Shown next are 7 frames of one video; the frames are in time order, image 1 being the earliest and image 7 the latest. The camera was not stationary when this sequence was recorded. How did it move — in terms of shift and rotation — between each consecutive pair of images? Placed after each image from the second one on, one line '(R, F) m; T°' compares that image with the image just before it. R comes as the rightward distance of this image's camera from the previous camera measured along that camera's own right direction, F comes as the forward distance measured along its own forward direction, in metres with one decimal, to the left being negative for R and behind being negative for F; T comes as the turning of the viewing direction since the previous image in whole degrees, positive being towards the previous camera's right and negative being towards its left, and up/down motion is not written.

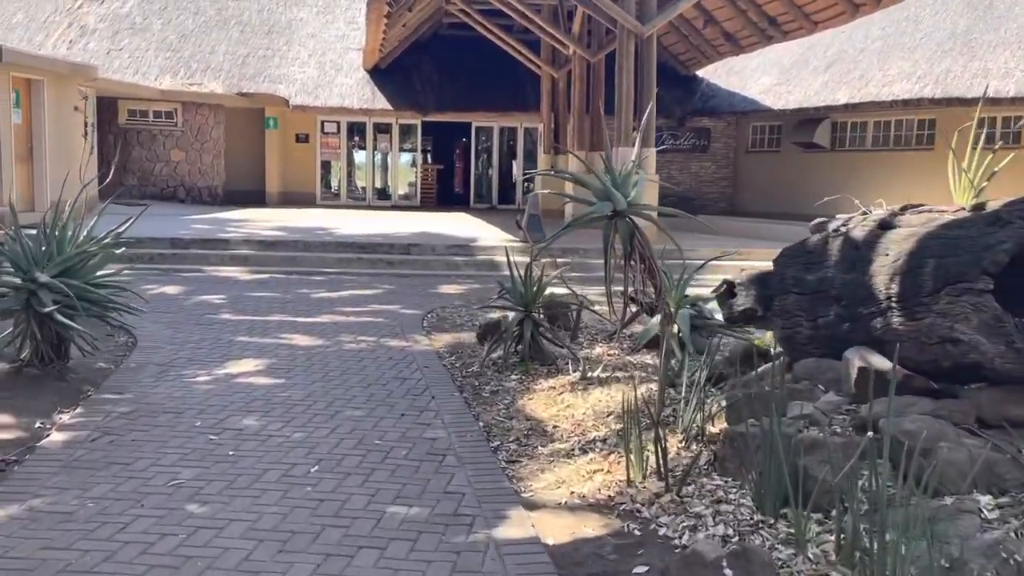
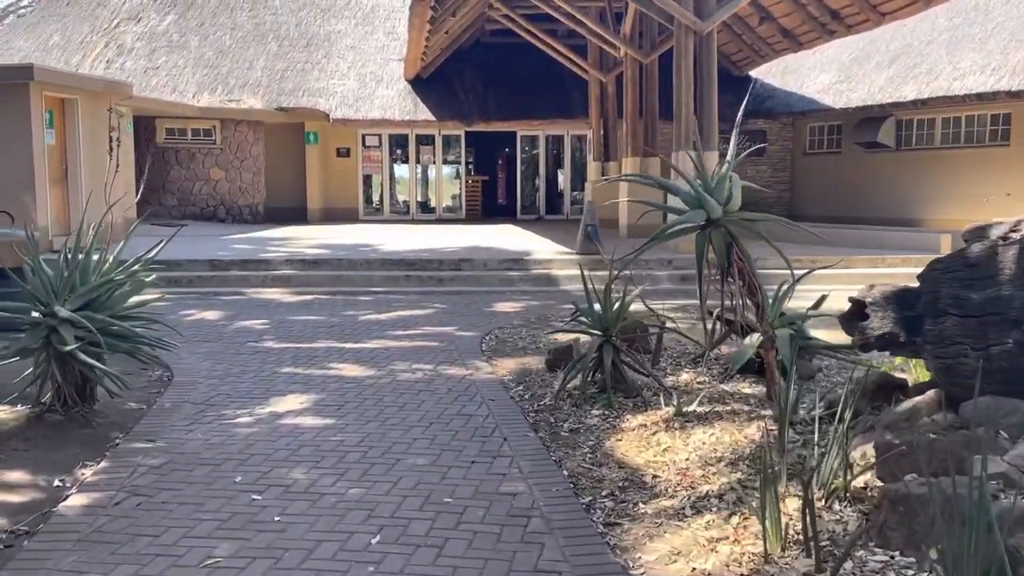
(-0.2, +0.8) m; -2°
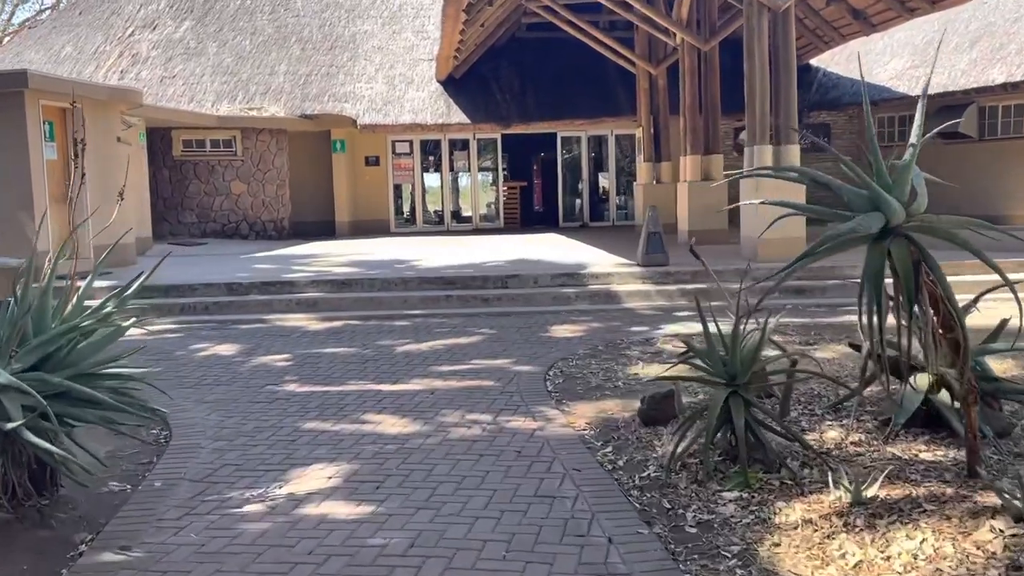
(-0.3, +1.5) m; -2°
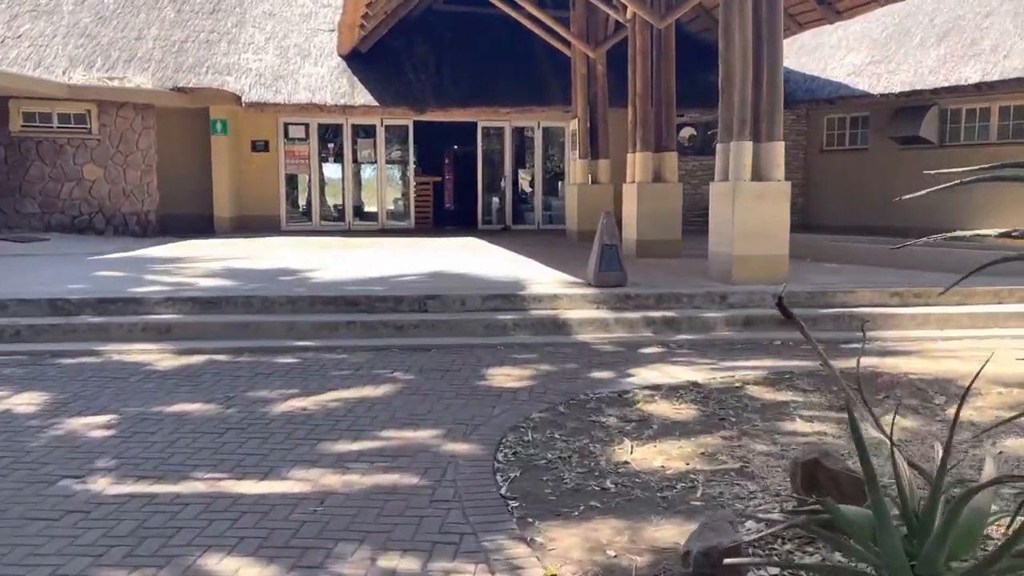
(-0.2, +2.4) m; +6°
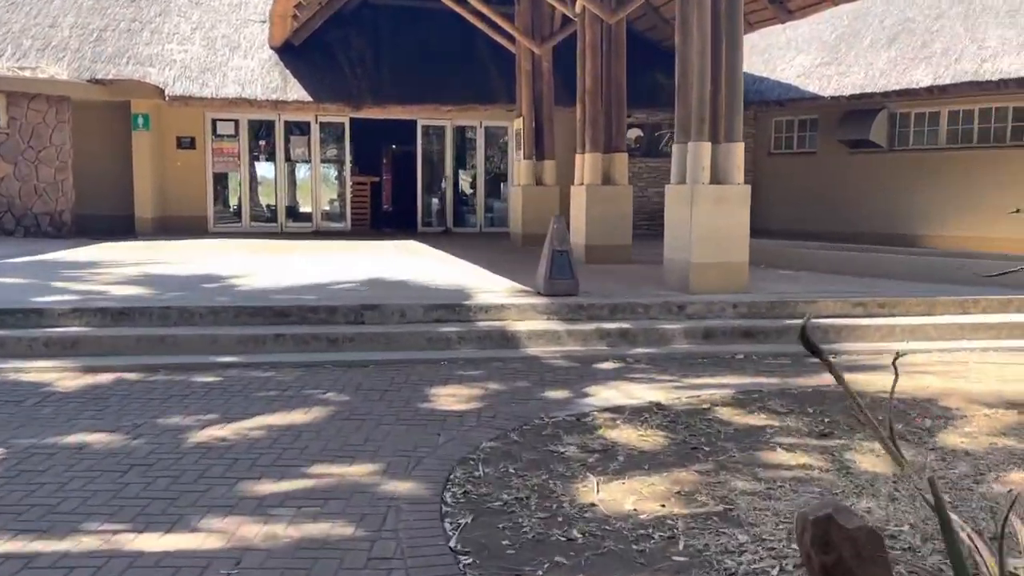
(-0.1, +0.6) m; +4°
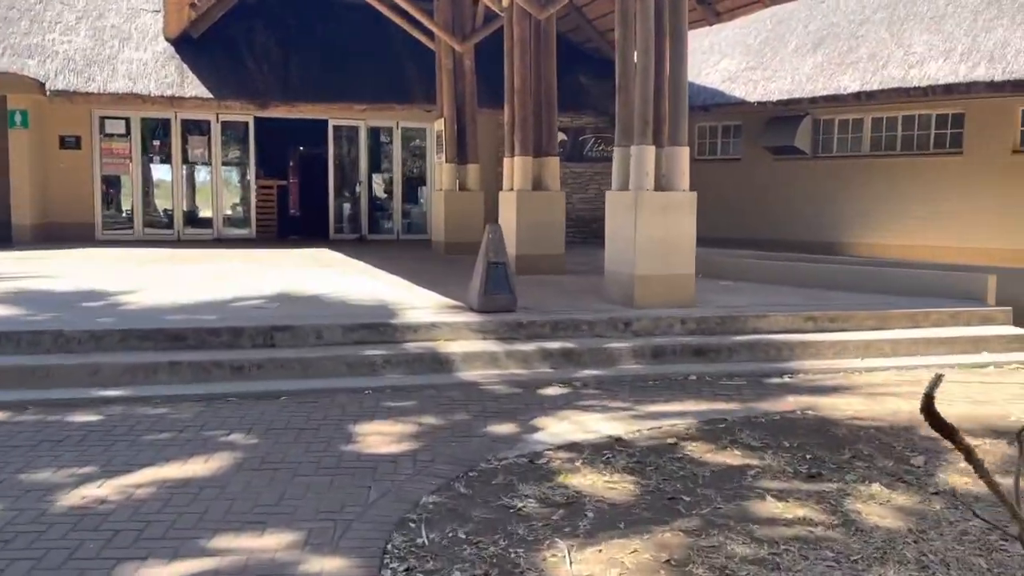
(-0.2, +0.8) m; +6°
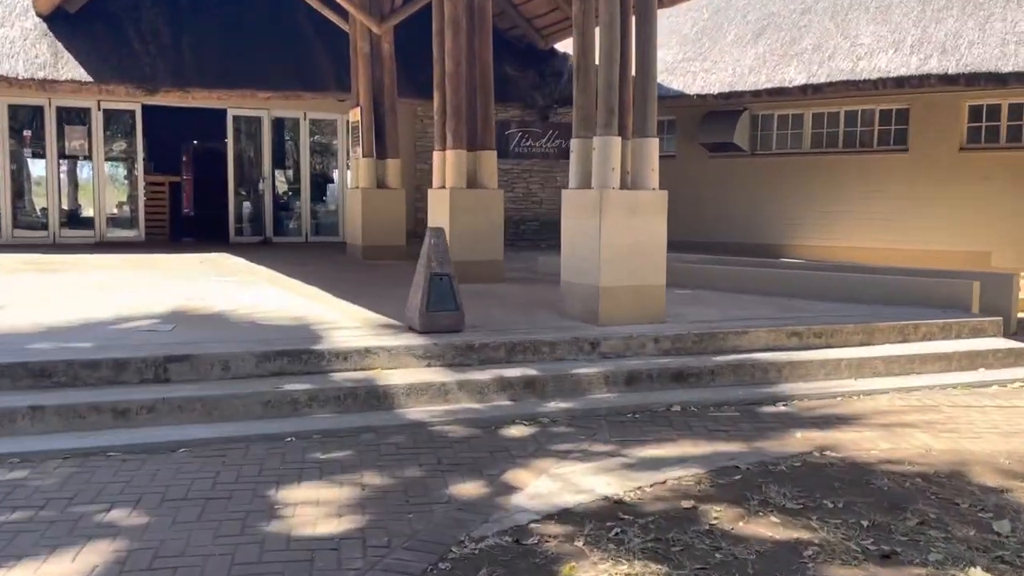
(-0.3, +1.2) m; +6°
